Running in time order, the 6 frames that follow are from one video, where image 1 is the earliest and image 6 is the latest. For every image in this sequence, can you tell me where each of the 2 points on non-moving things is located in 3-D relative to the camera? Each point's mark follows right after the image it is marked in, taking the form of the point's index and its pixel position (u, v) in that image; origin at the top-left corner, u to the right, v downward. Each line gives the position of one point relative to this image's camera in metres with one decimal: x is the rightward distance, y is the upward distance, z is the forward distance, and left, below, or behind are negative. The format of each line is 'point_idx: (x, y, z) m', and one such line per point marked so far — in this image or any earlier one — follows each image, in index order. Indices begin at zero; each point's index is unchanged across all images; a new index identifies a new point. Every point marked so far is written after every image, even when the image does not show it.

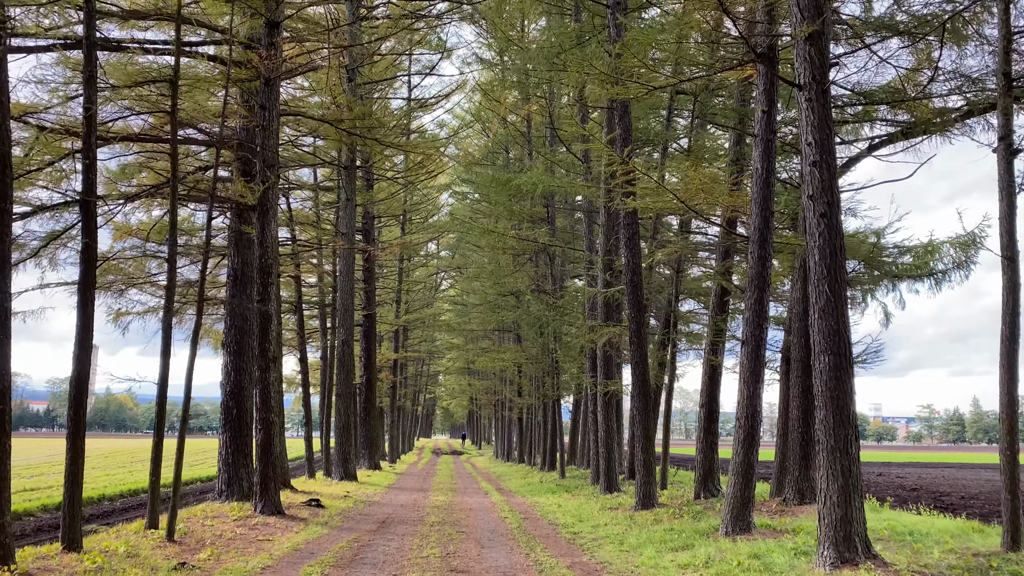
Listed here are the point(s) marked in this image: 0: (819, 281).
0: (+2.7, +0.1, +4.9) m
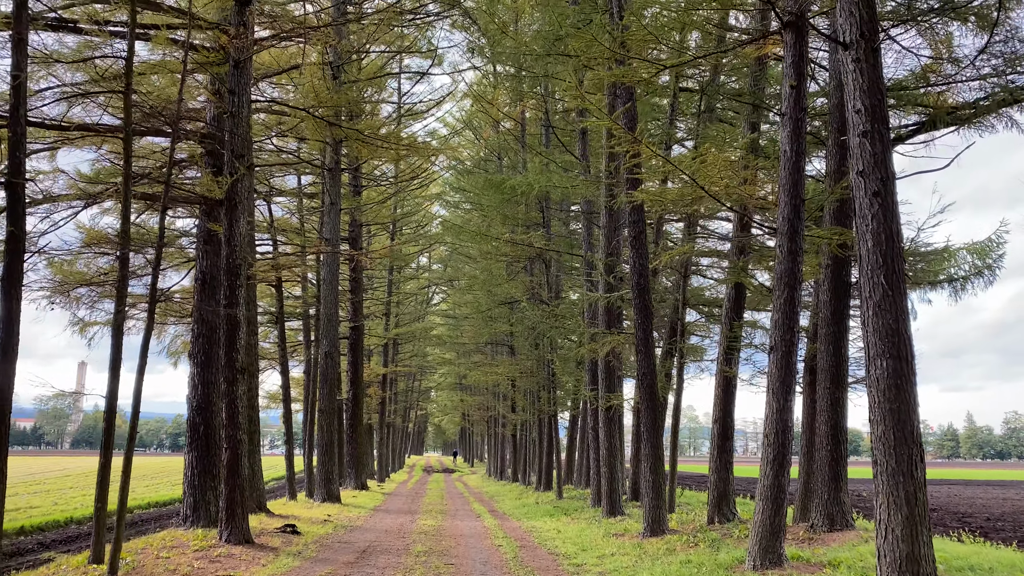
0: (+2.6, +0.1, +4.1) m
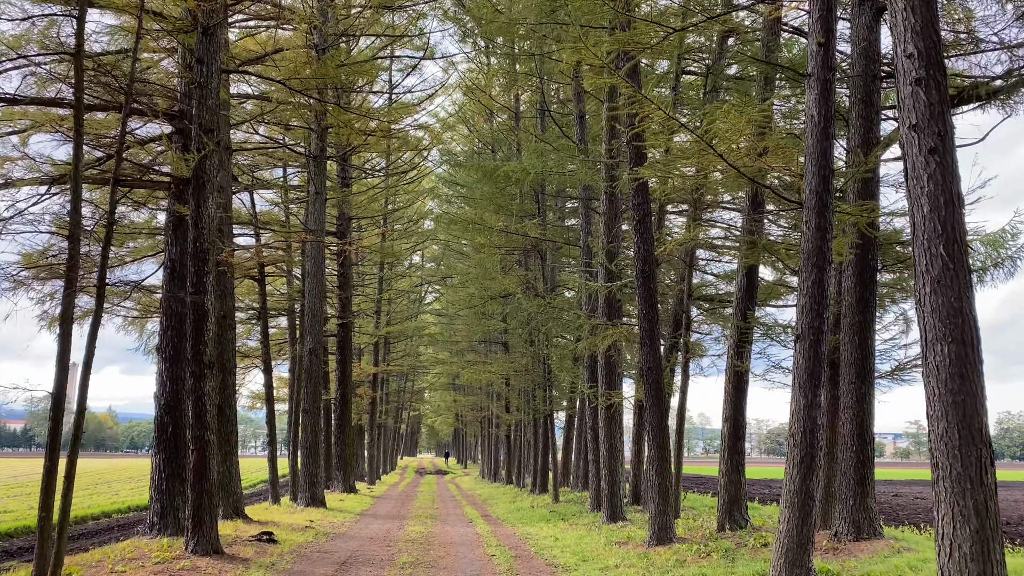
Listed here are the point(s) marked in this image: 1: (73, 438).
0: (+2.6, +0.3, +3.5) m
1: (-4.2, -1.4, +5.3) m
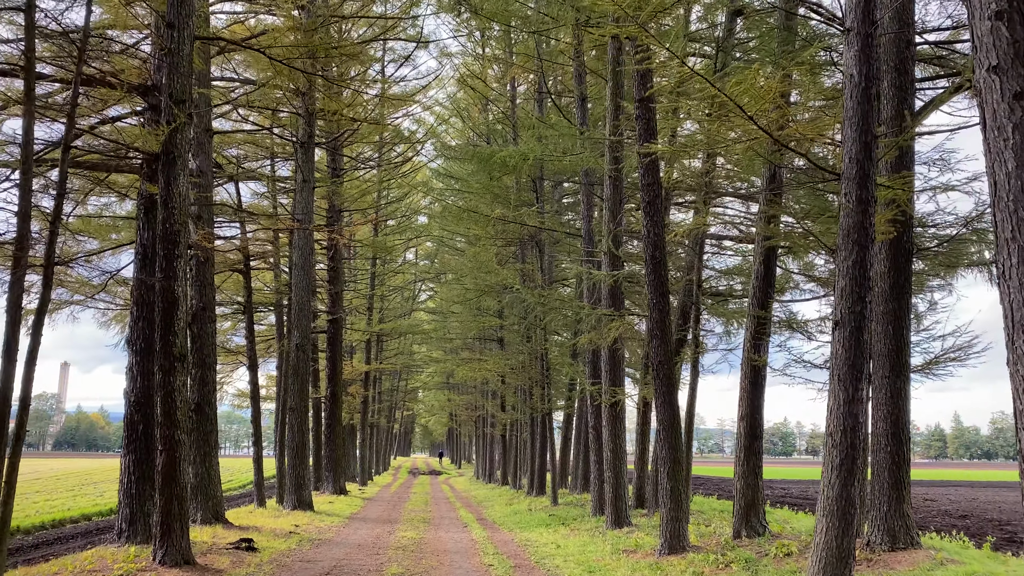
0: (+2.6, +0.4, +3.0) m
1: (-4.2, -1.3, +4.7) m
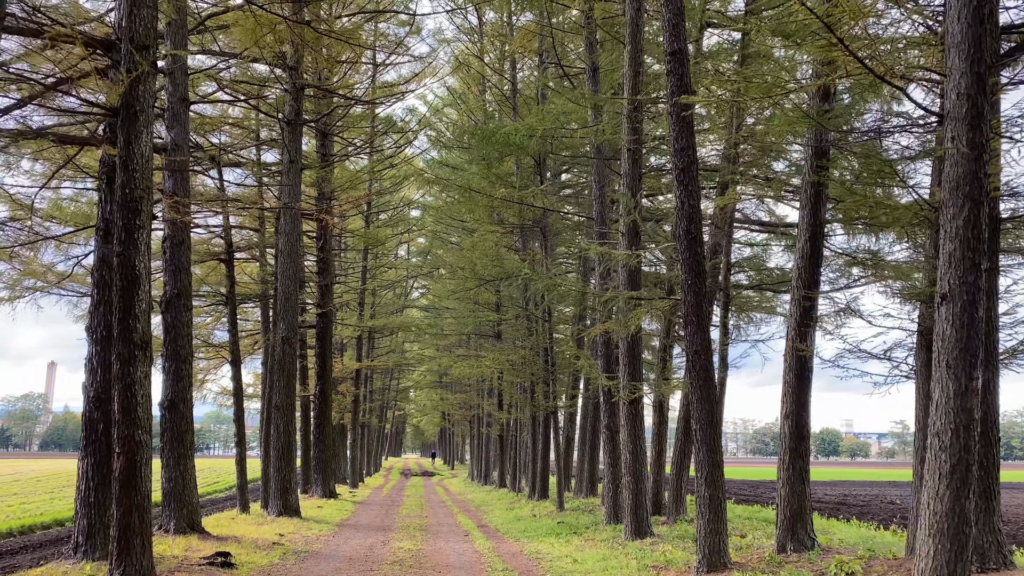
0: (+2.8, +0.7, +2.1) m
1: (-4.0, -1.0, +3.8) m
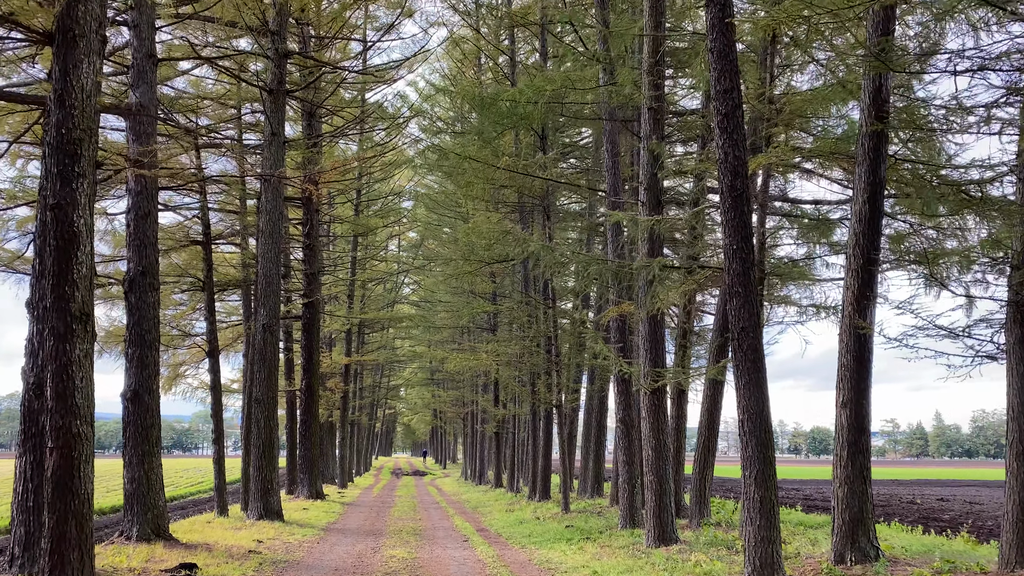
0: (+3.0, +1.0, +1.3) m
1: (-3.8, -0.7, +2.8) m
